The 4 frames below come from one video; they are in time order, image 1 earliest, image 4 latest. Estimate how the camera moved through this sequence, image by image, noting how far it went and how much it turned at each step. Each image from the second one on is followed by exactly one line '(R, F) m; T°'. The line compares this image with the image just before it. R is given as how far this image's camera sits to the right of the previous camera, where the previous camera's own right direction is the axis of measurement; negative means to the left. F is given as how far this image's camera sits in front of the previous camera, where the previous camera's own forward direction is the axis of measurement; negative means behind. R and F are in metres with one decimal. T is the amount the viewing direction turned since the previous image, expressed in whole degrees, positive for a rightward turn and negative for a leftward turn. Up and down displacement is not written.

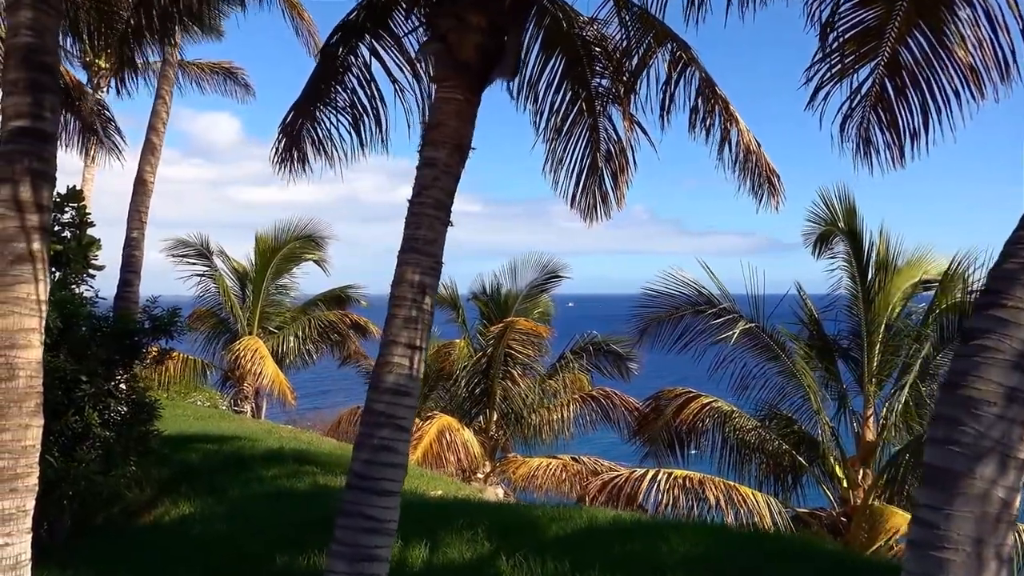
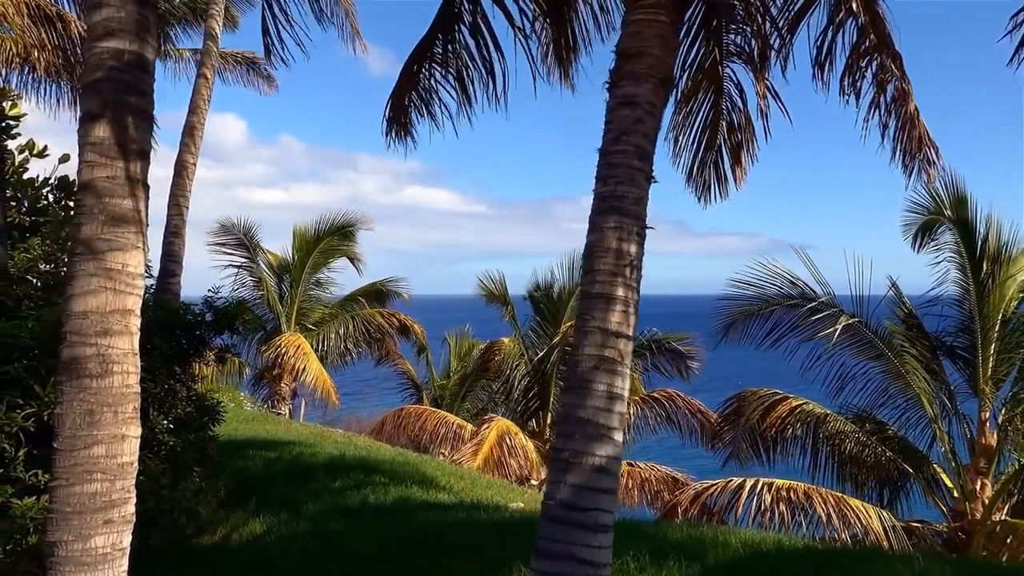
(-0.8, +0.9) m; 0°
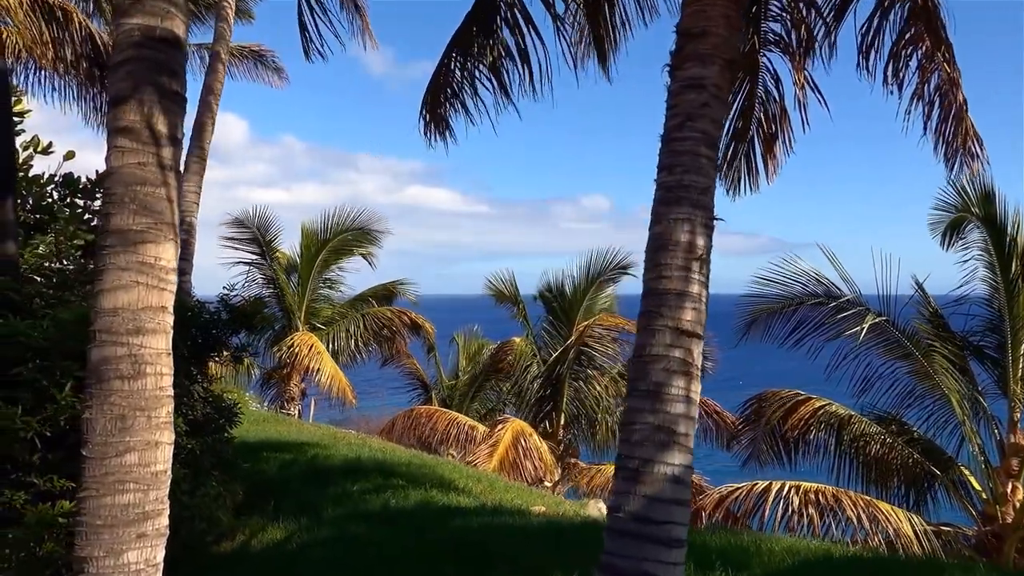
(-0.2, +0.2) m; 0°
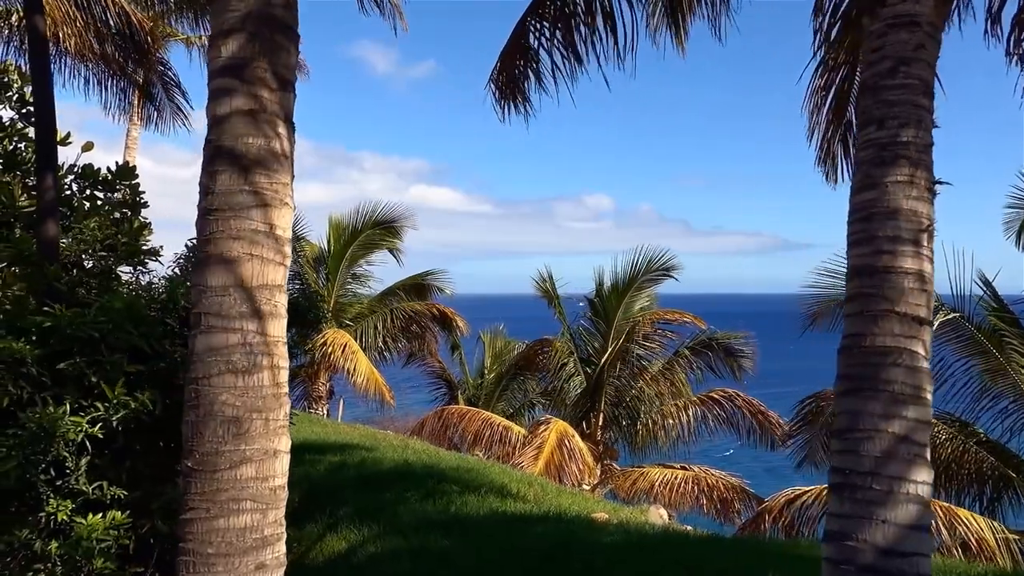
(-0.5, +0.5) m; 0°
